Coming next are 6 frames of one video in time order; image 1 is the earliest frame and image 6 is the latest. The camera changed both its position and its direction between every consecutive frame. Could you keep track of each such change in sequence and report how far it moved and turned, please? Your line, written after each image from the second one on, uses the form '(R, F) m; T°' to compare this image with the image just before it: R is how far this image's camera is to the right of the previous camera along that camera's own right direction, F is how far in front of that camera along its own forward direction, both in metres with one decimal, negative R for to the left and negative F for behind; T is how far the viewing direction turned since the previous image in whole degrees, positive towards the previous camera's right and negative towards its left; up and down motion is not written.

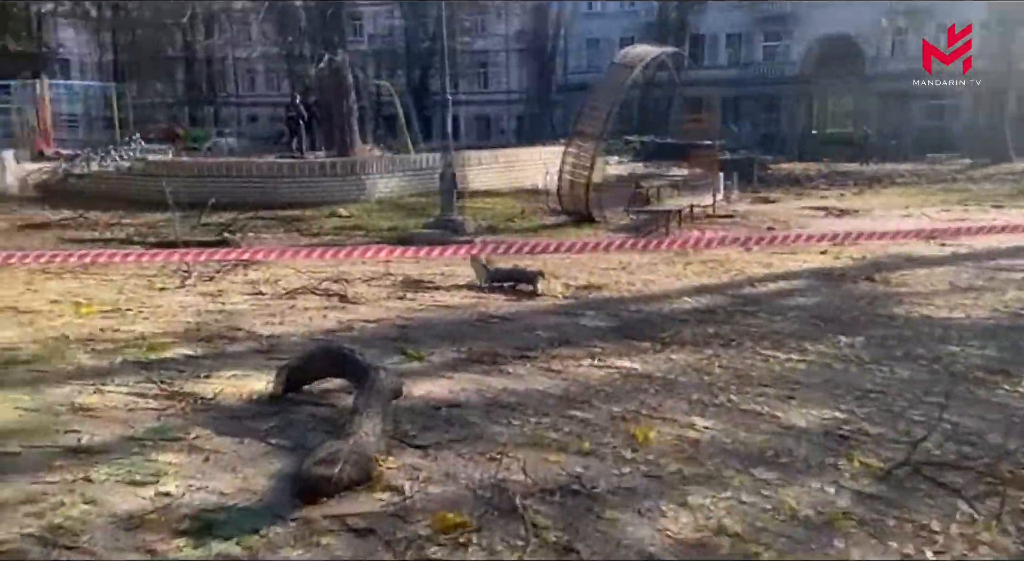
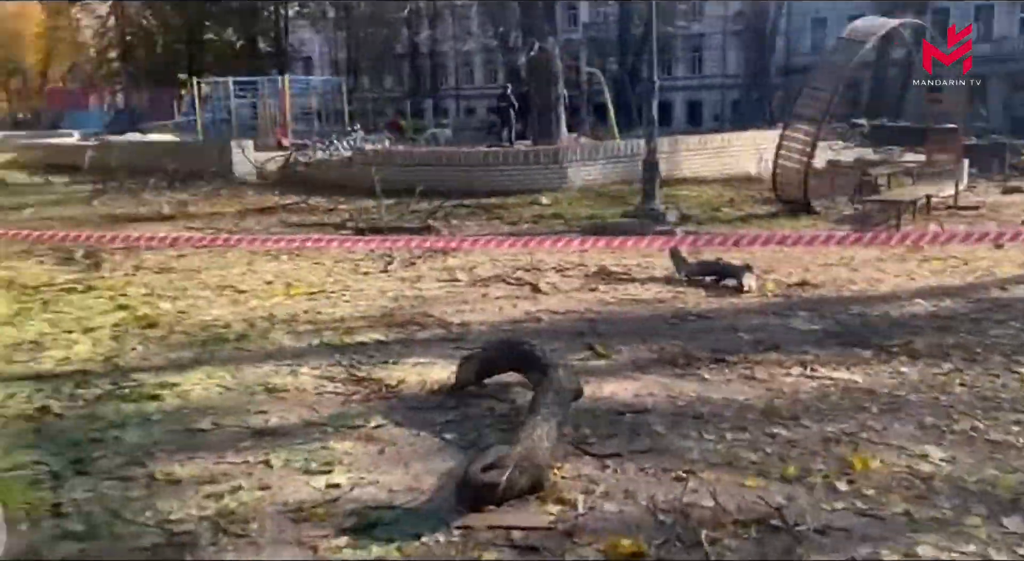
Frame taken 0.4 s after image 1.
(+0.1, +0.4) m; -14°
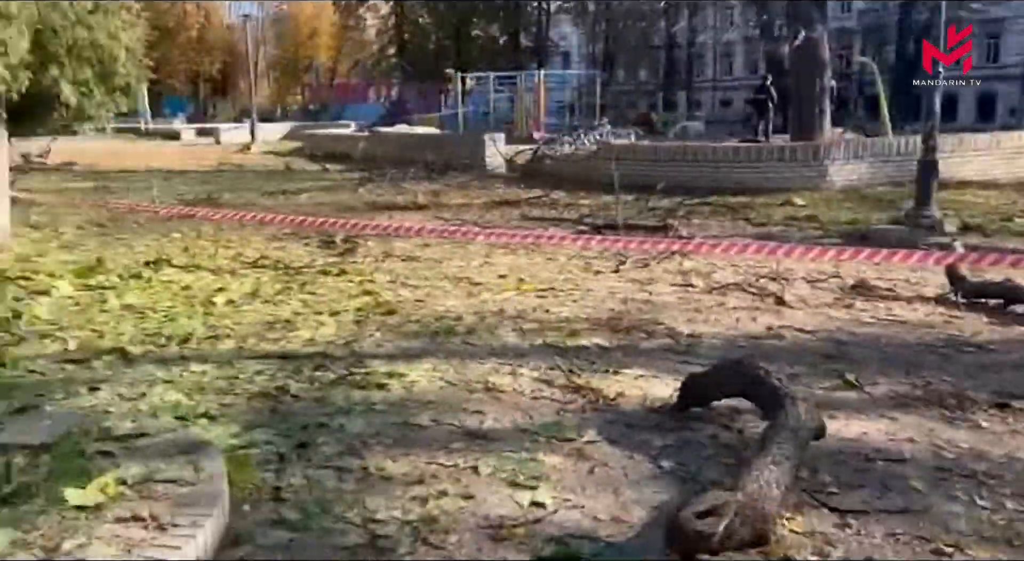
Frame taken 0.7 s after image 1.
(+0.1, +0.3) m; -16°
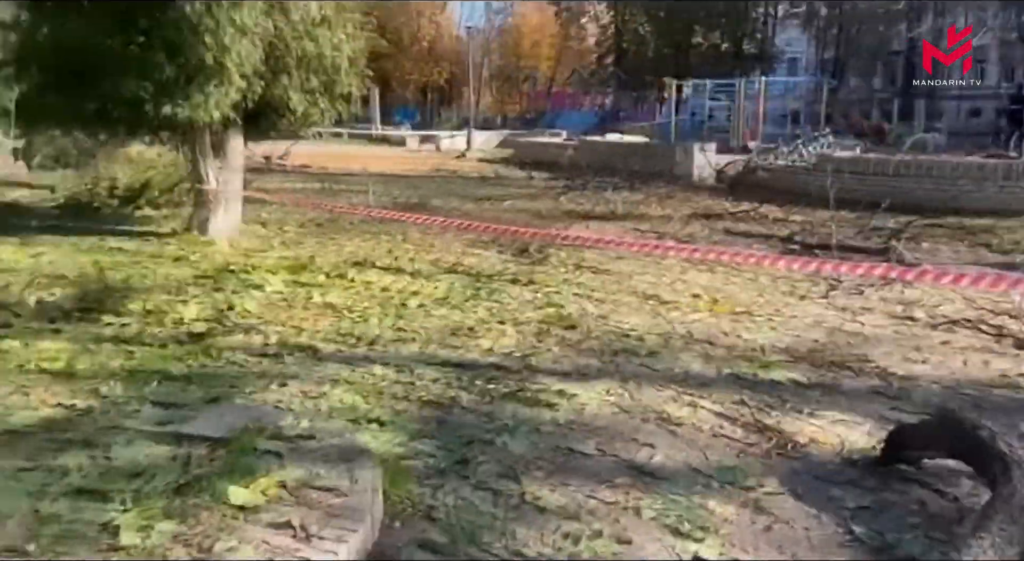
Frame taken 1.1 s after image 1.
(+0.1, +0.3) m; -14°
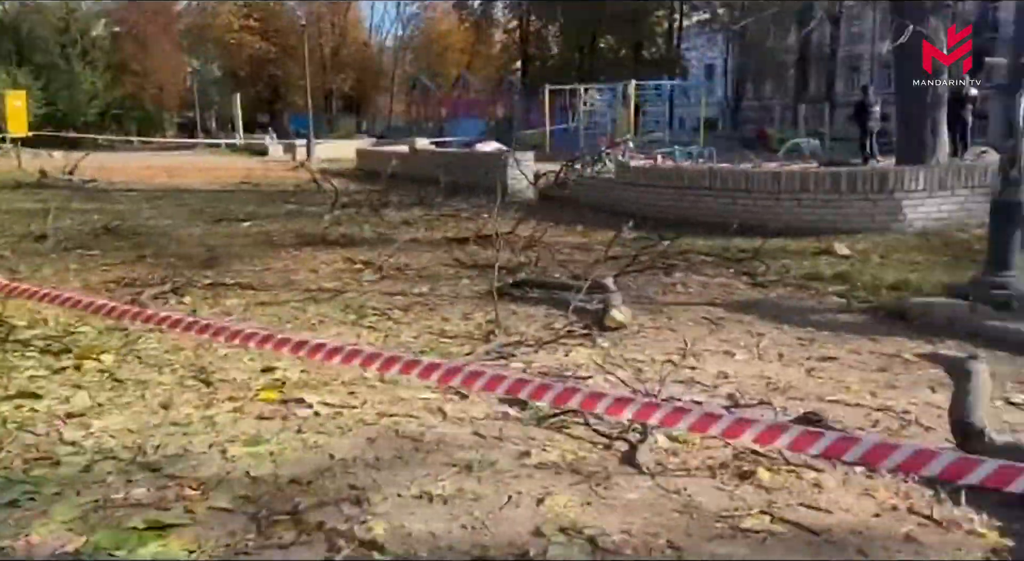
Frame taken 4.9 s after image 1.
(+2.8, +2.1) m; +5°
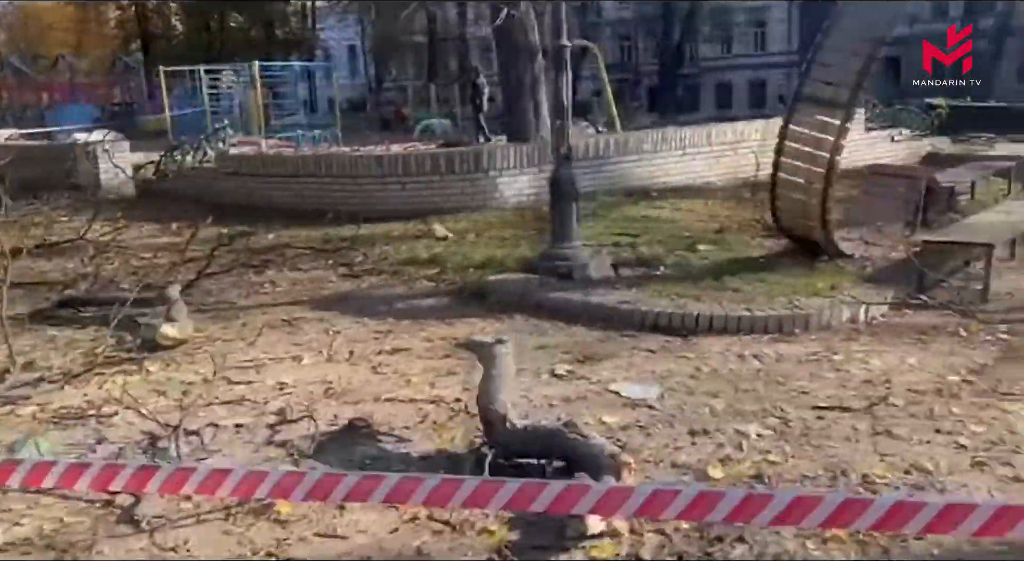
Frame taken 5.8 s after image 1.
(+0.8, +0.3) m; +22°
